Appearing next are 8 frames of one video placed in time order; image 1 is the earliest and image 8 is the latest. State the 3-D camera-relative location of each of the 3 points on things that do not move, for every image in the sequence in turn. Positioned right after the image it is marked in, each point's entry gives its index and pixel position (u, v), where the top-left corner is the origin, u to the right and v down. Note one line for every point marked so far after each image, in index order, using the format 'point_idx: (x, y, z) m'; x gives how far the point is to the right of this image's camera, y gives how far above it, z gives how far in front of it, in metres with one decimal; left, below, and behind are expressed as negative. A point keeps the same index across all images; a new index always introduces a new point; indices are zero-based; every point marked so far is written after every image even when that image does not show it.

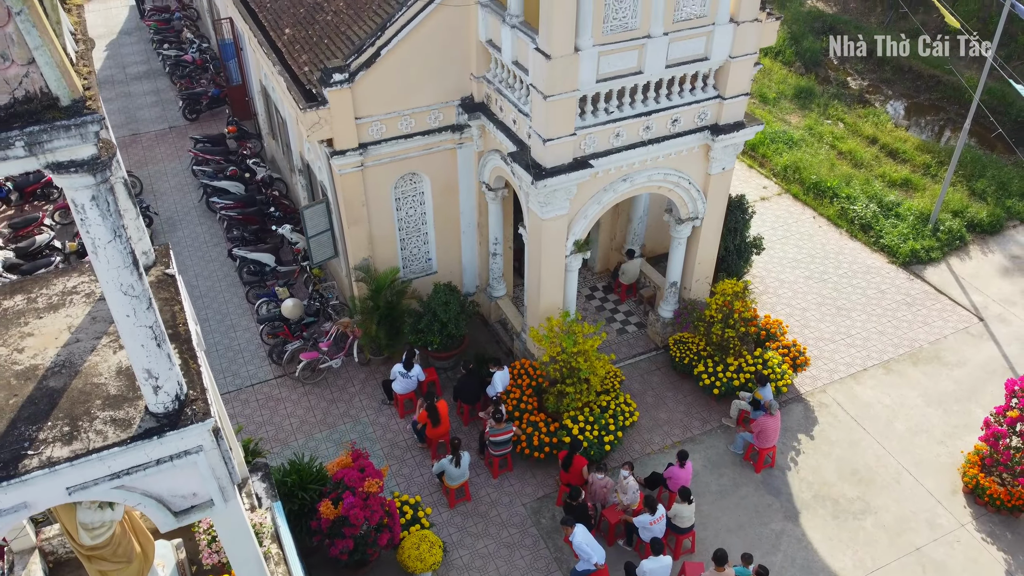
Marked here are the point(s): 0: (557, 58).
0: (+0.4, +2.2, +7.6) m
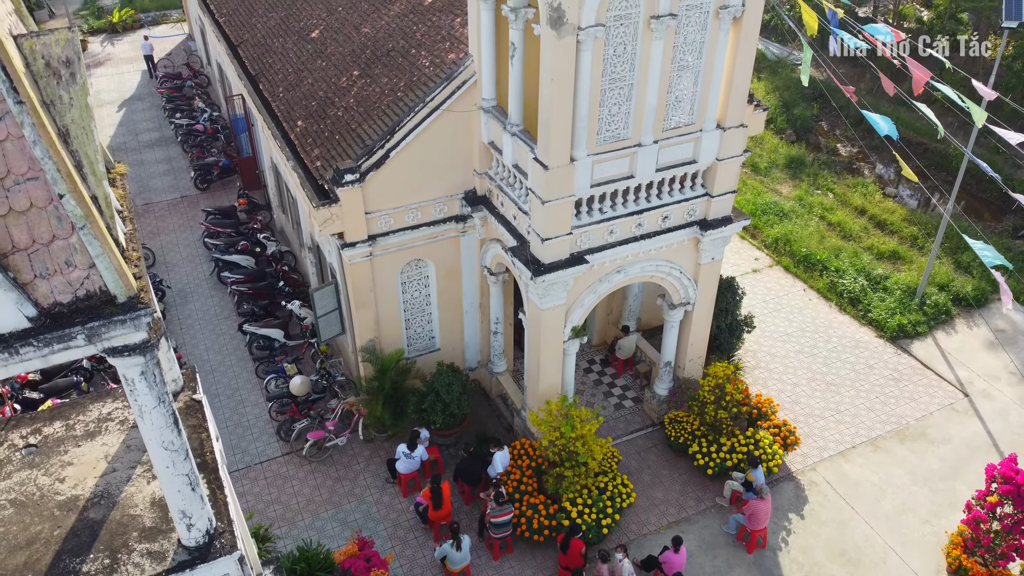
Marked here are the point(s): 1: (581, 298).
0: (+0.4, +1.2, +8.1) m
1: (+0.8, -0.1, +9.3) m
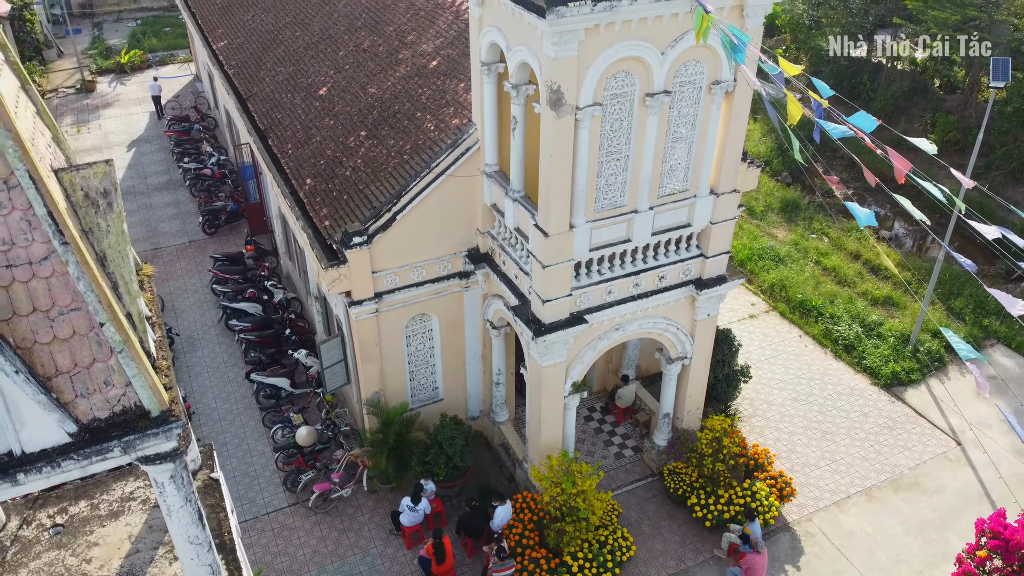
0: (+0.4, +0.6, +8.5) m
1: (+0.8, -0.8, +9.6) m
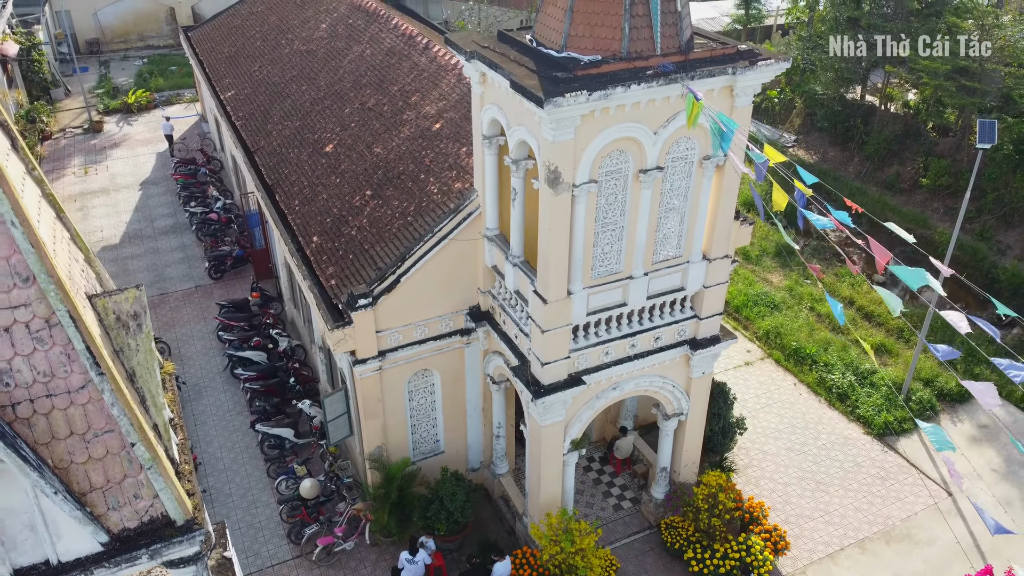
0: (+0.4, -0.1, +8.8) m
1: (+0.8, -1.5, +9.9) m
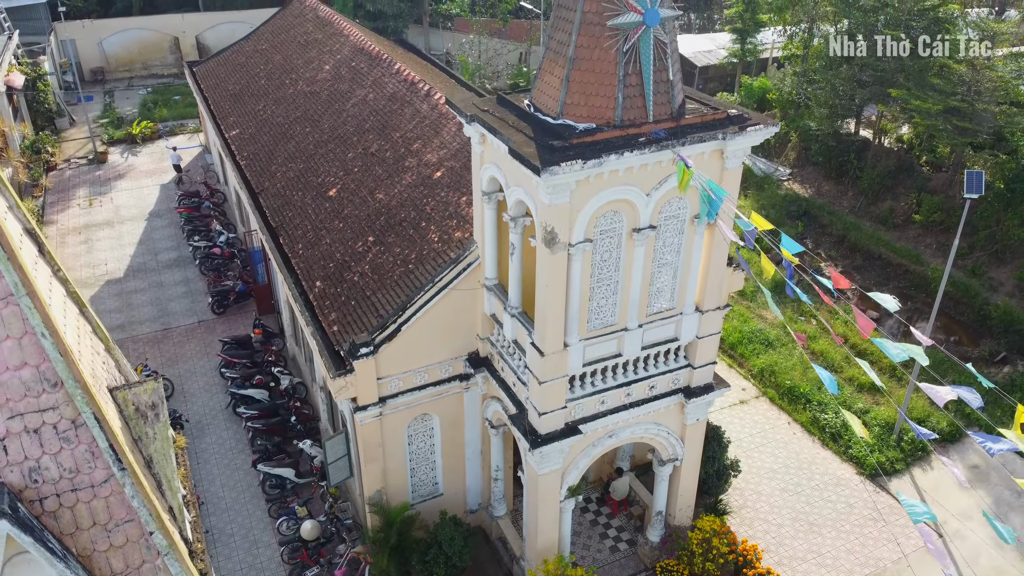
0: (+0.4, -0.7, +9.0) m
1: (+0.8, -2.2, +10.1) m
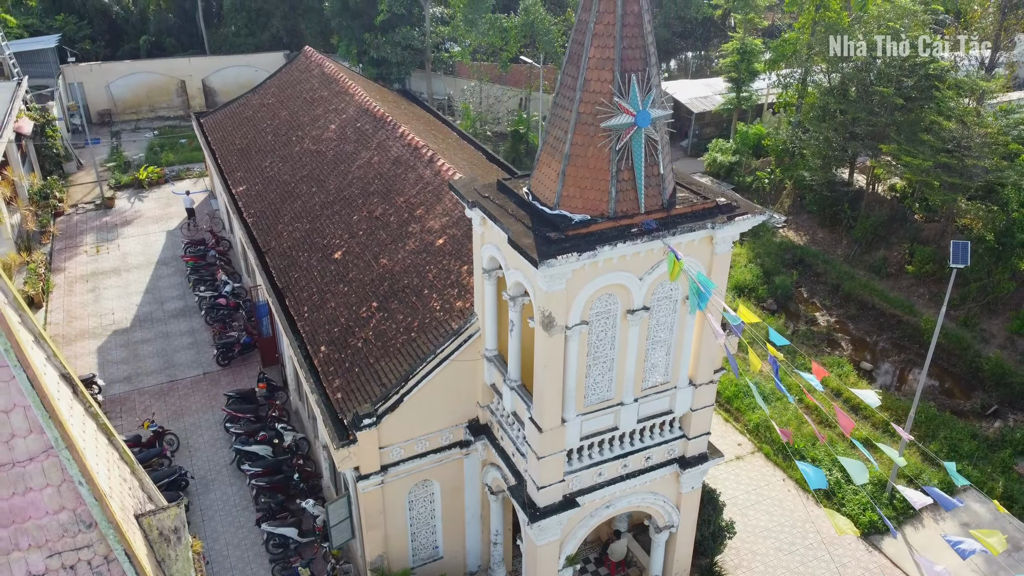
0: (+0.4, -1.7, +9.3) m
1: (+0.8, -3.1, +10.4) m
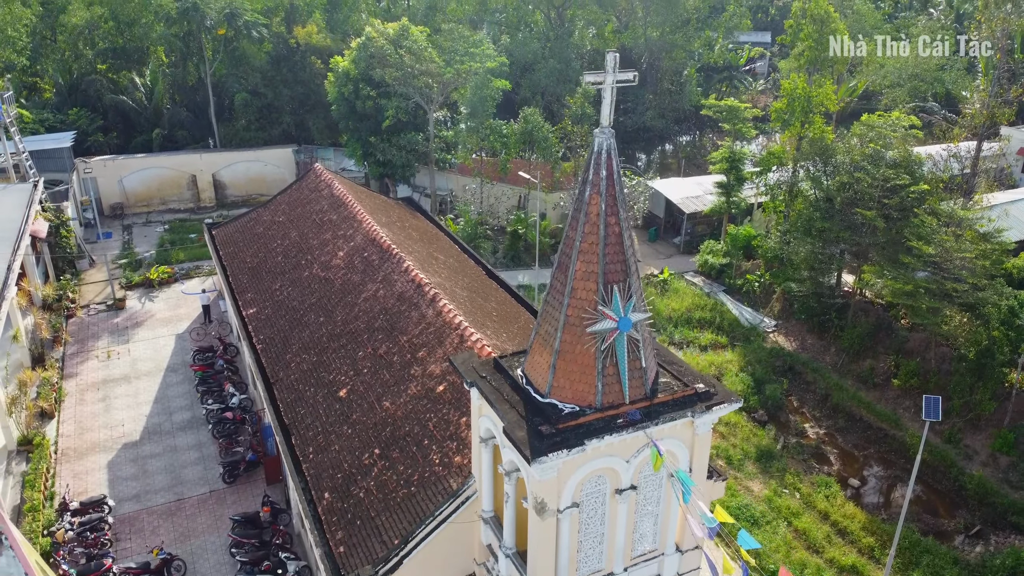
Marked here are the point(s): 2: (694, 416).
0: (+0.3, -3.9, +9.9) m
1: (+0.7, -5.4, +10.9) m
2: (+2.1, -1.5, +9.5) m
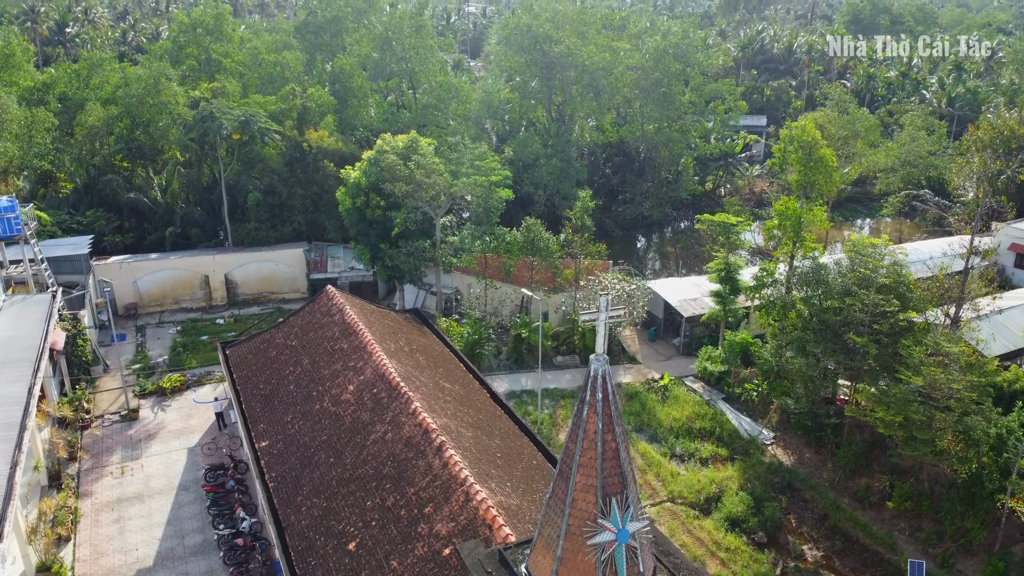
0: (+0.4, -6.5, +10.4) m
1: (+0.8, -8.1, +11.3) m
2: (+2.2, -4.2, +10.2) m
